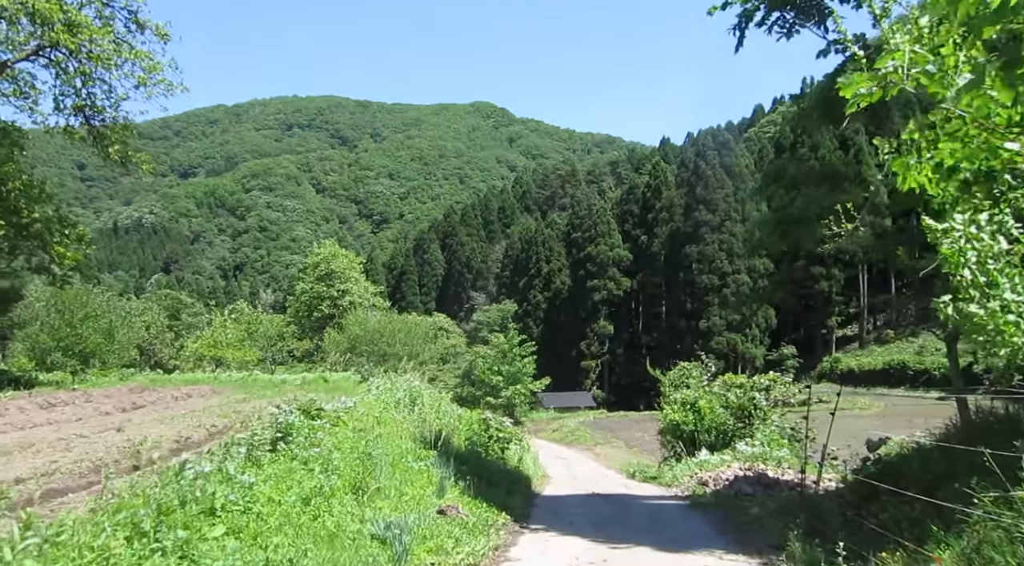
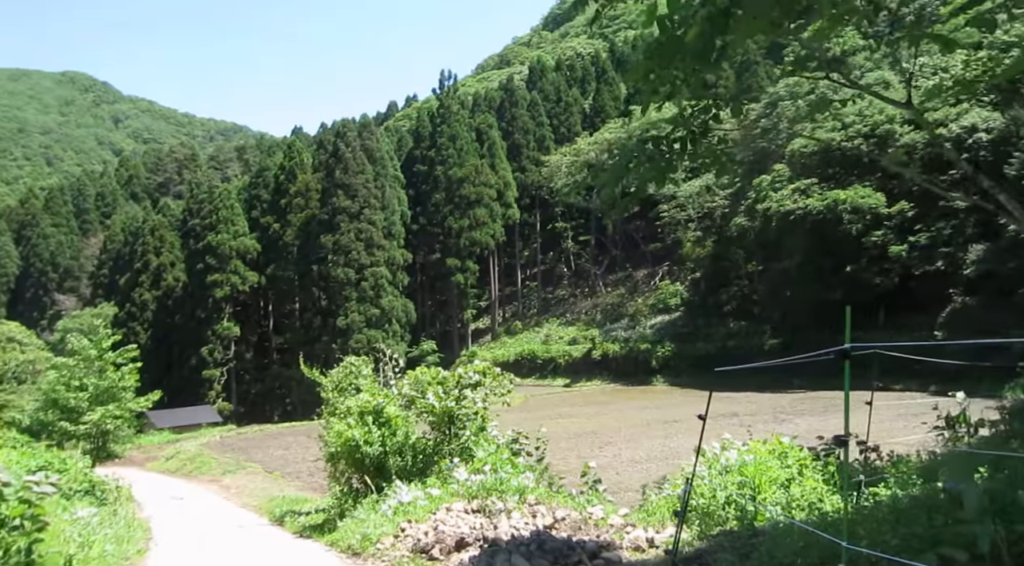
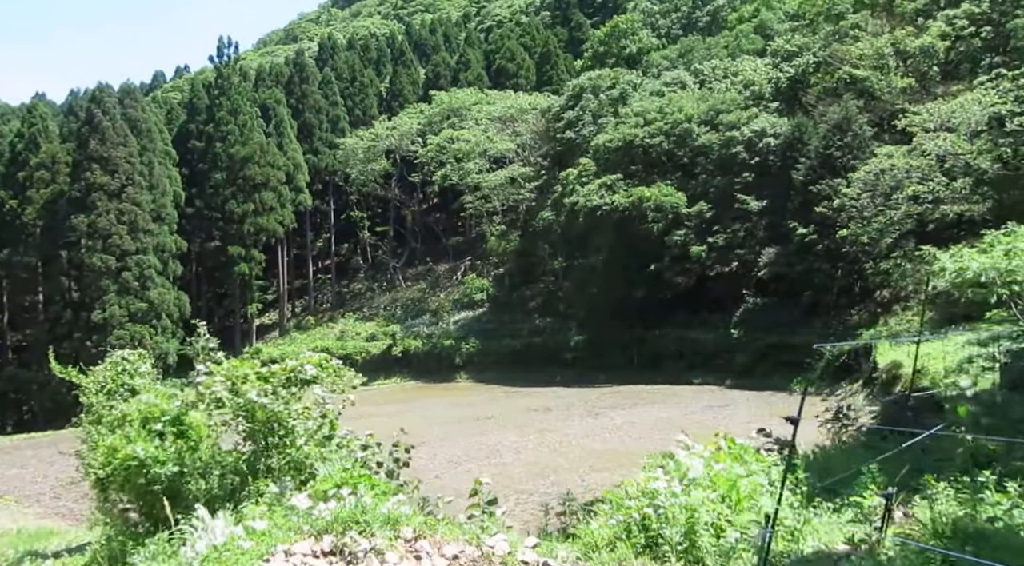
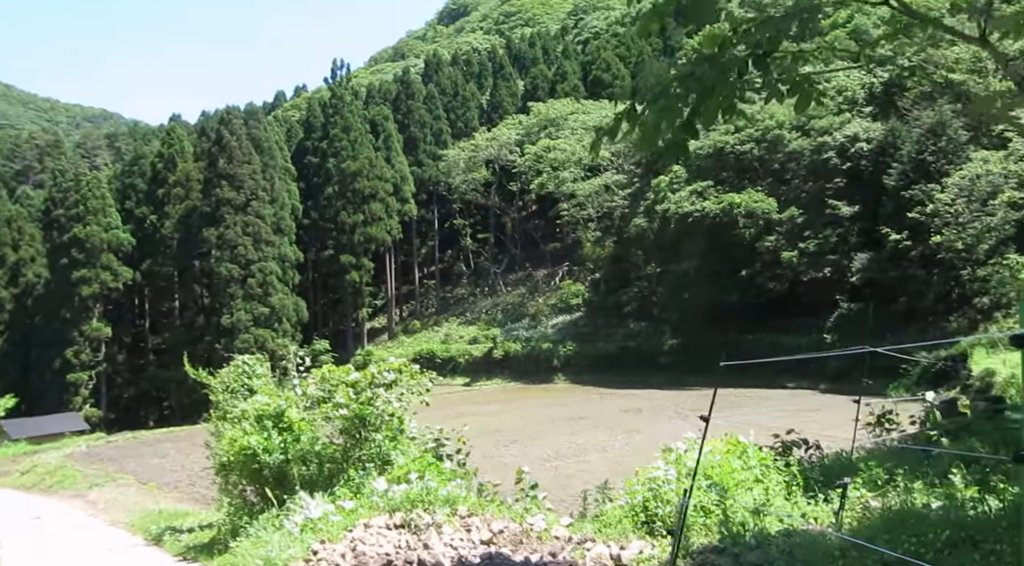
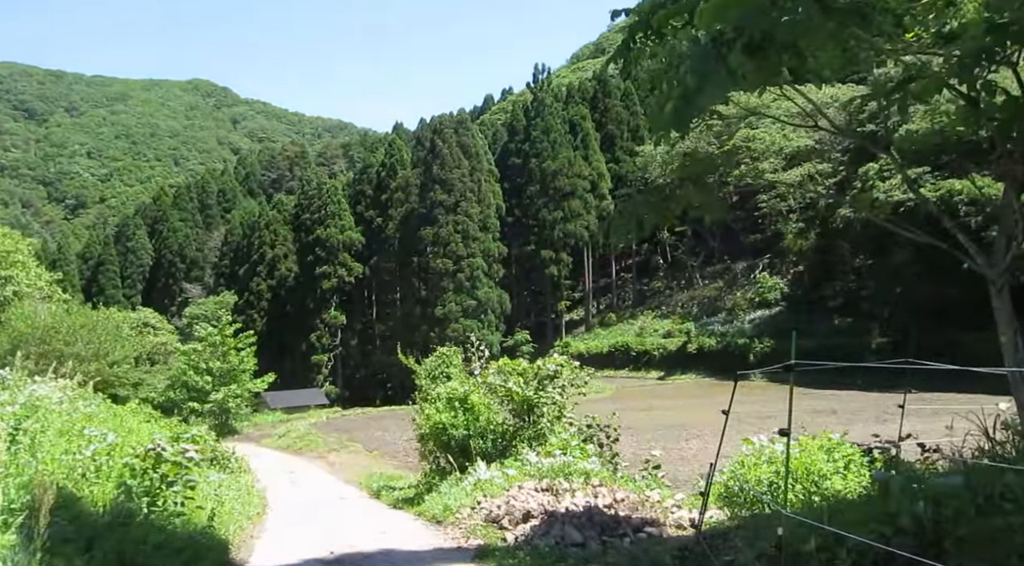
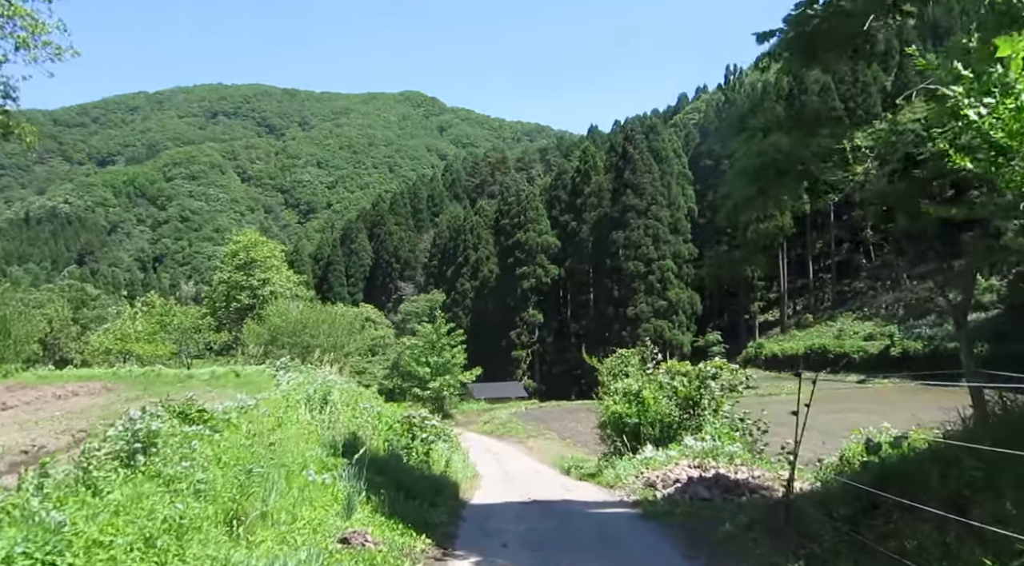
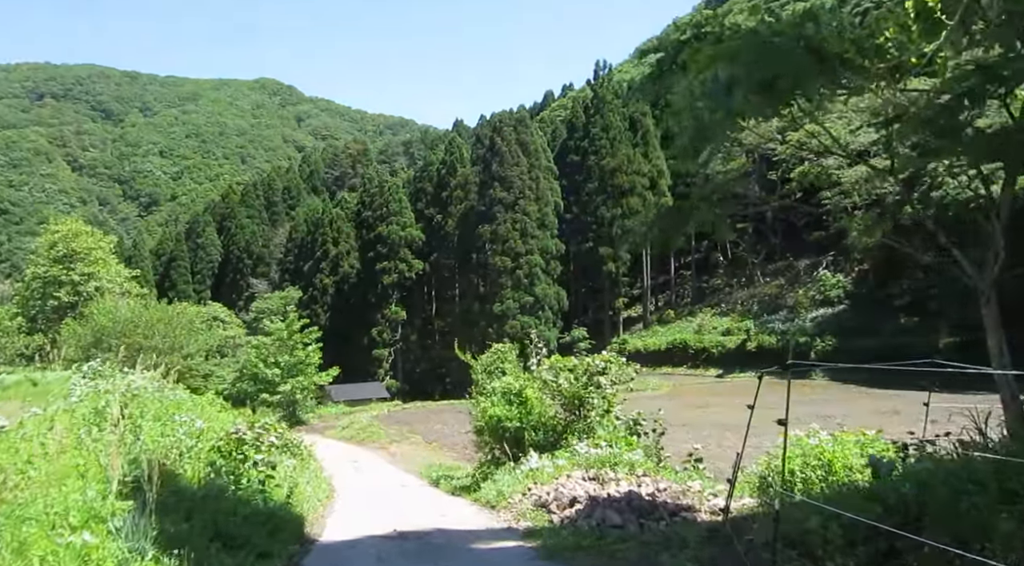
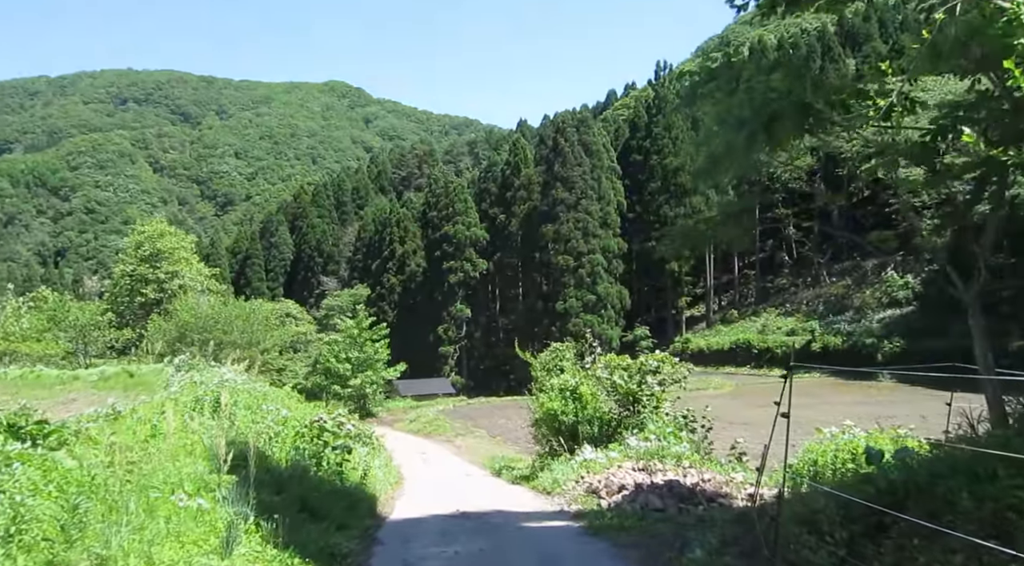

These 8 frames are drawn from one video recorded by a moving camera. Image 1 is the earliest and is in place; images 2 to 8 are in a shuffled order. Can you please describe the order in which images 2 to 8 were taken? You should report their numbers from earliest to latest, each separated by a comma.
6, 8, 7, 5, 2, 4, 3
